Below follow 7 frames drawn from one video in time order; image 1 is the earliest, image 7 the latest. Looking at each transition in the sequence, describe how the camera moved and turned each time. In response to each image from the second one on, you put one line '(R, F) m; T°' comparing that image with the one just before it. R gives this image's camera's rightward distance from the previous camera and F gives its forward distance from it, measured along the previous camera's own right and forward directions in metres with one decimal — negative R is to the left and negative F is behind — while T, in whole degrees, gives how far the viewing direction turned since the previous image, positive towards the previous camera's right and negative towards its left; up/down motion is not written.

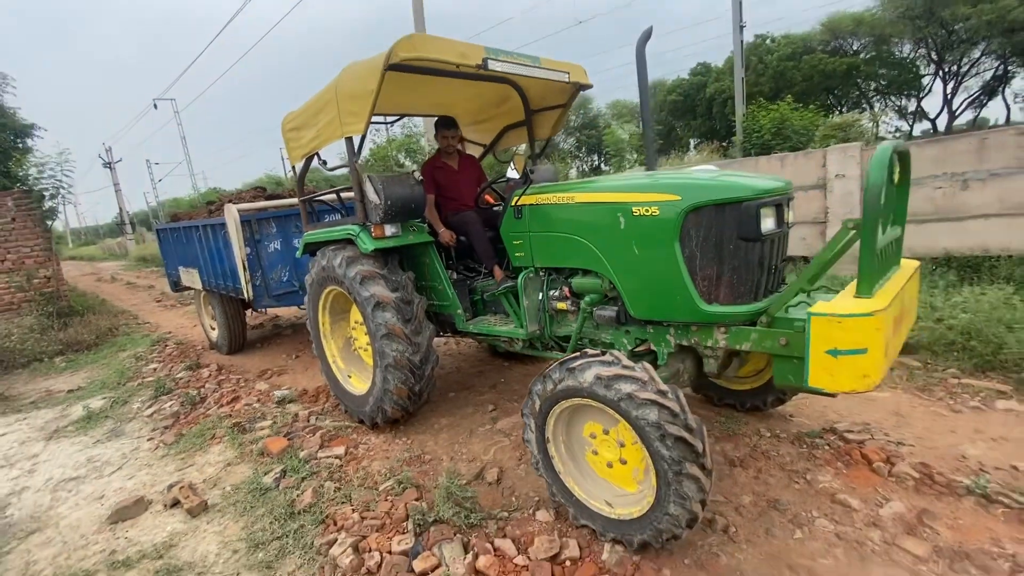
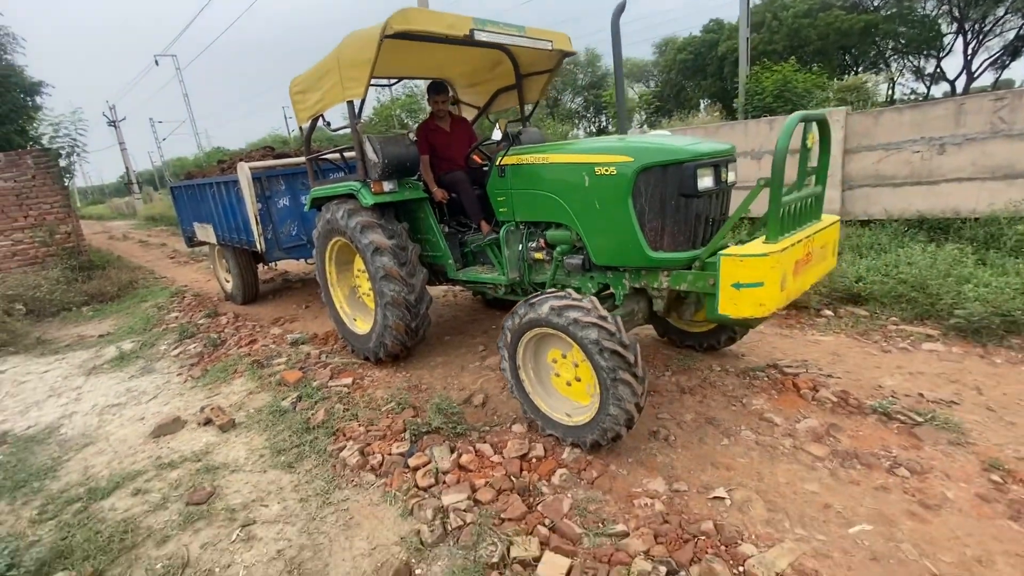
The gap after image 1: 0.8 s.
(+0.2, -0.5) m; -1°
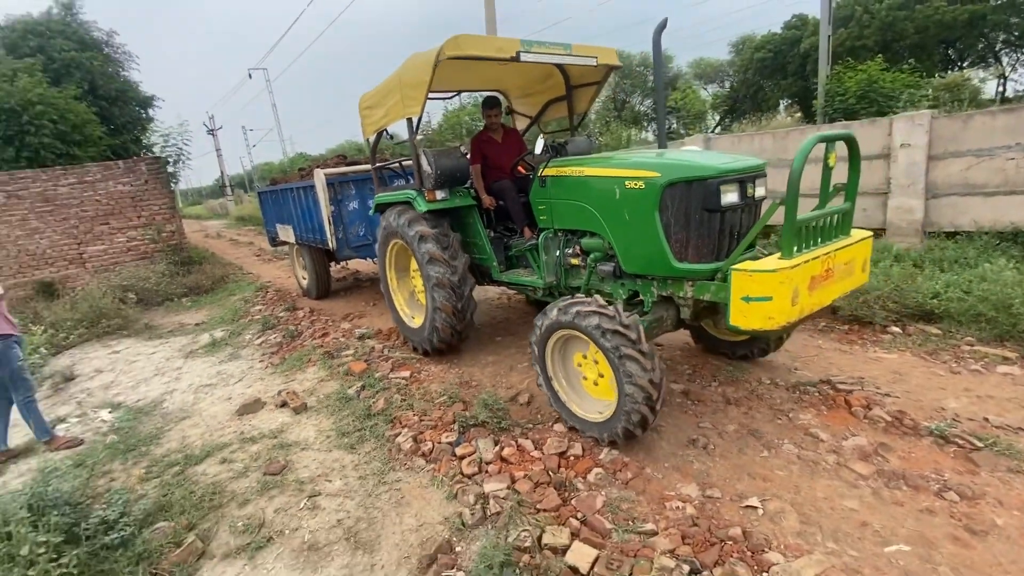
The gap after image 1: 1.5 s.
(+0.1, -0.2) m; -7°
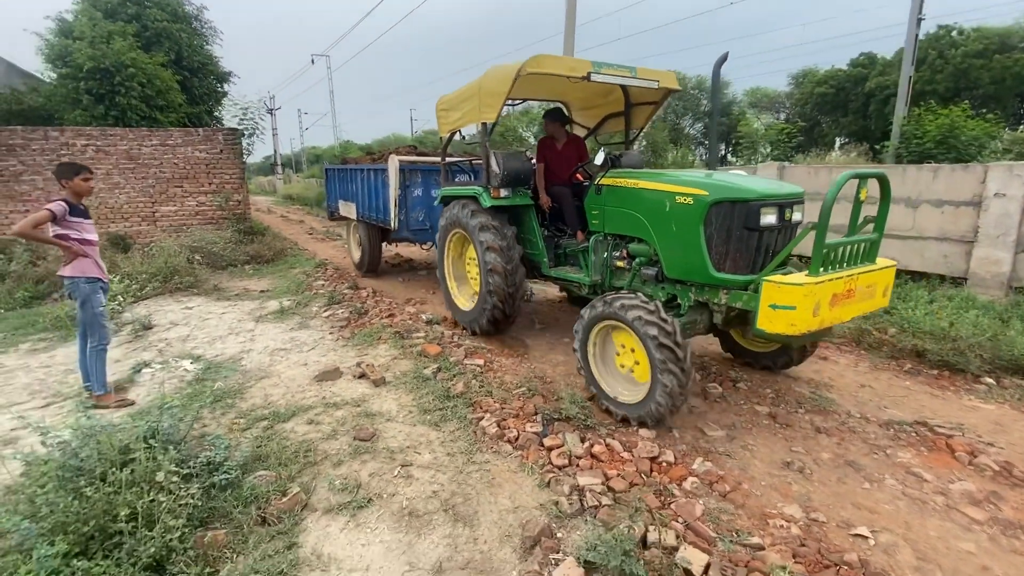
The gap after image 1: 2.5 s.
(-0.6, -0.1) m; -3°
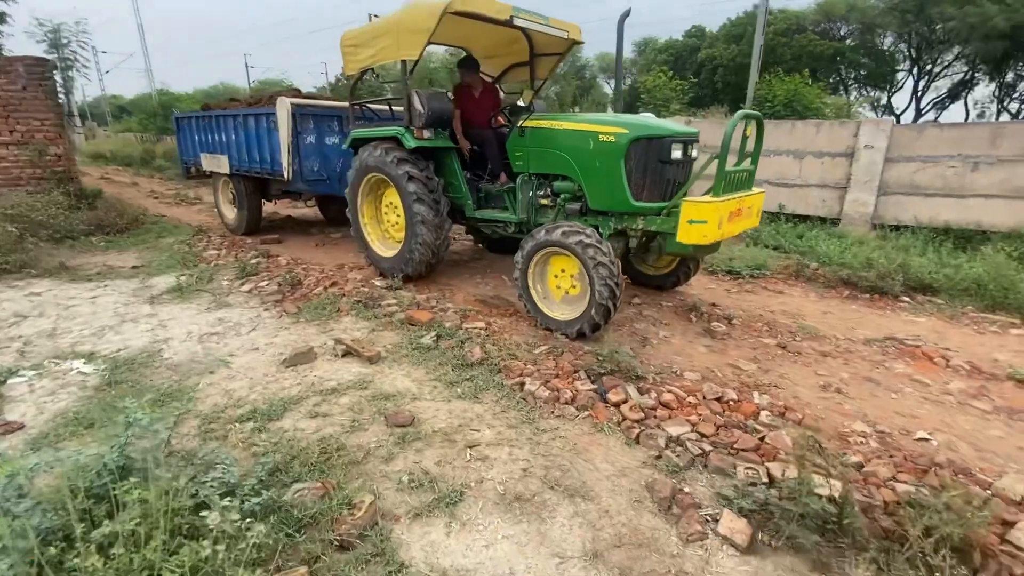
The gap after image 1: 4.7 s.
(-1.2, +0.6) m; +16°
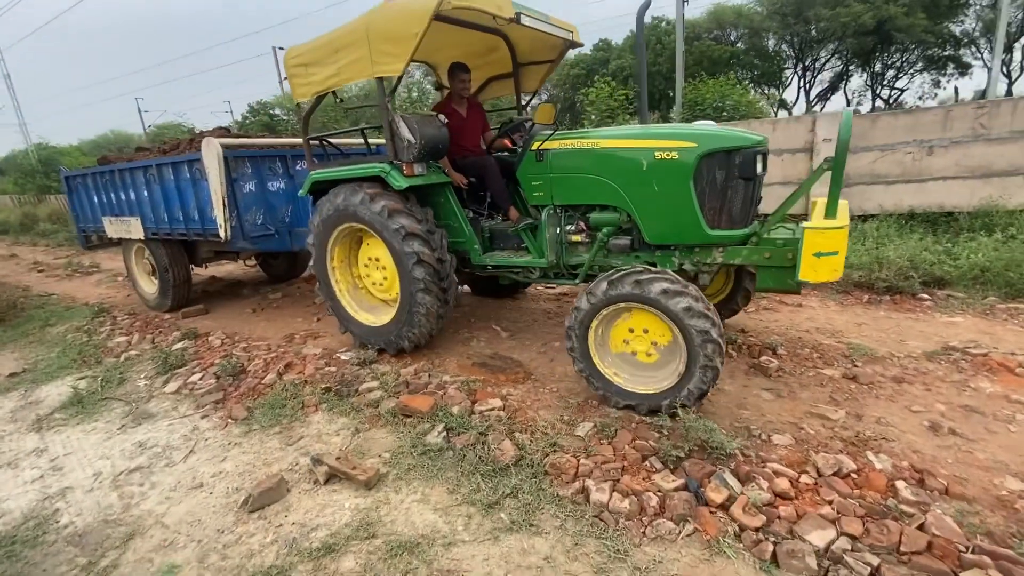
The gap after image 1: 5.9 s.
(-0.5, +0.9) m; +7°
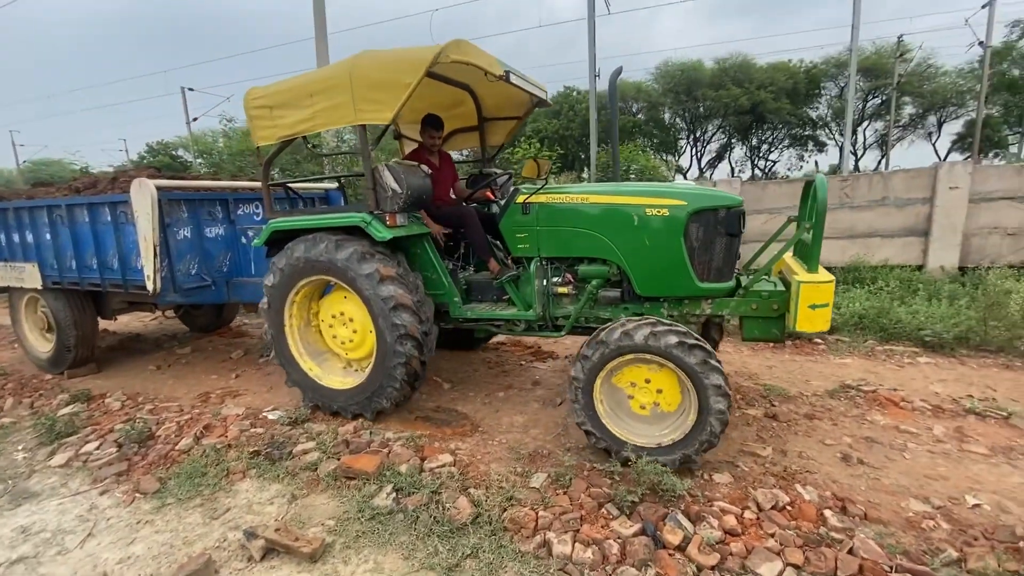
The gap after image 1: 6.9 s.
(-0.2, 0.0) m; +10°
